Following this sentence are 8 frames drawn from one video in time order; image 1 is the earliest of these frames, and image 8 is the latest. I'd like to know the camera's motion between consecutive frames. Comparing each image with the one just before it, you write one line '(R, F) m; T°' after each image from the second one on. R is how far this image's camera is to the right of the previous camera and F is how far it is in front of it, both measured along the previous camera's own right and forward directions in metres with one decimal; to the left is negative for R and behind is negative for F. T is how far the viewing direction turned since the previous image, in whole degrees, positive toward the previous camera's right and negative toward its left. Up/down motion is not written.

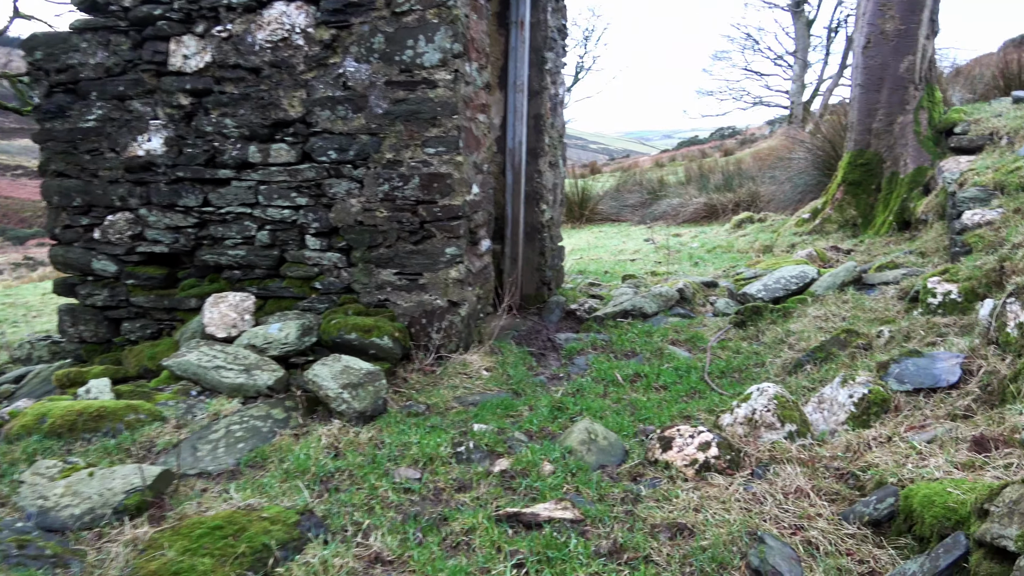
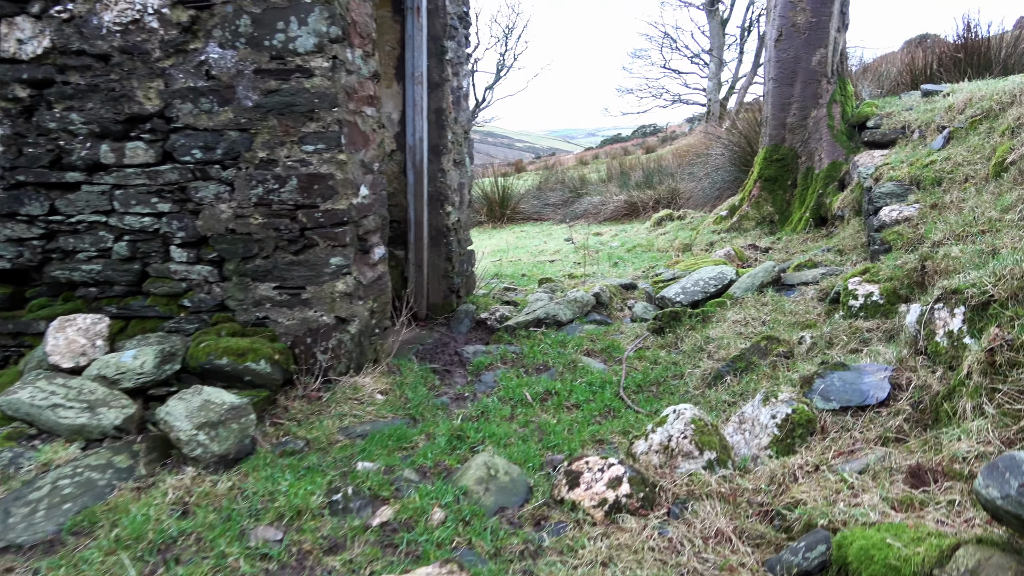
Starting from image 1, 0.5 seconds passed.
(+0.1, +0.3) m; +5°
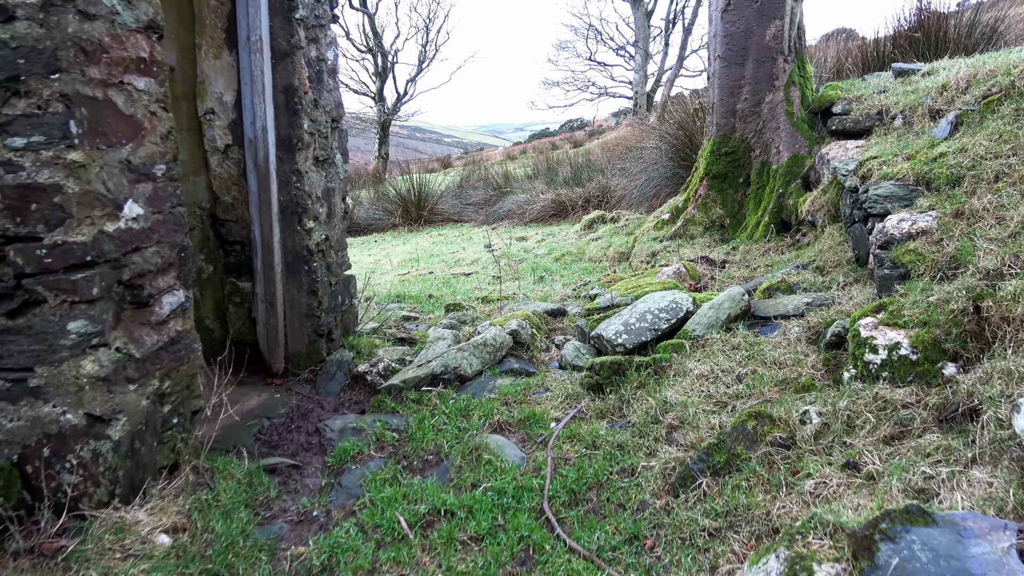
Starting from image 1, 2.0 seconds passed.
(+0.2, +1.1) m; +5°
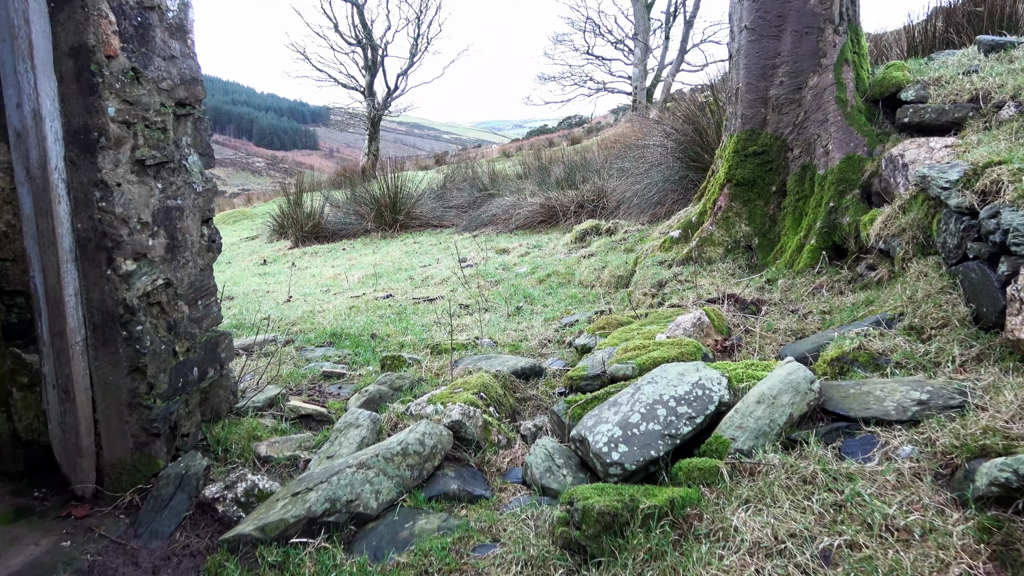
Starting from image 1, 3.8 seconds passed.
(+0.2, +1.2) m; 0°
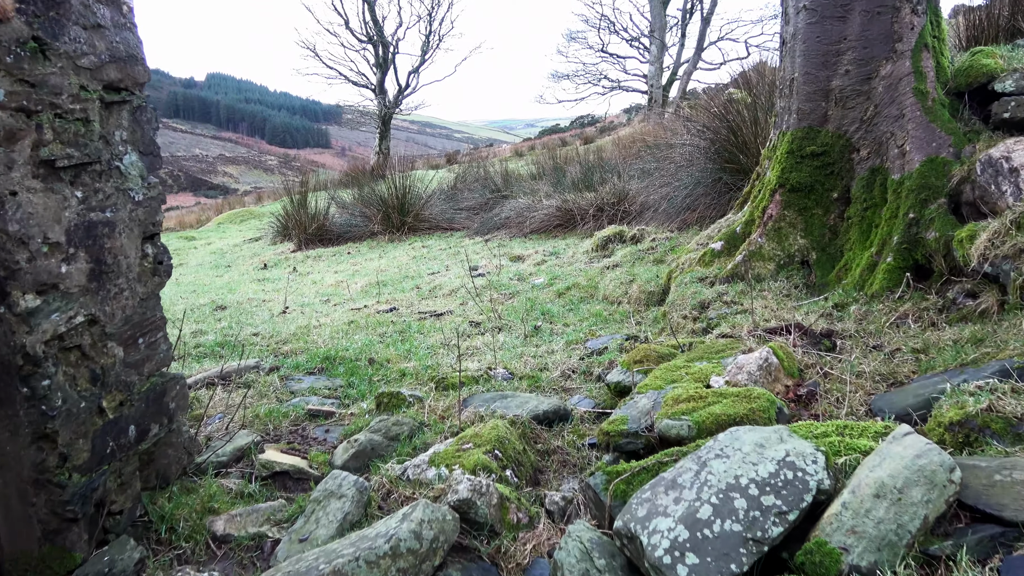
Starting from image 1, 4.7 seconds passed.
(0.0, +0.6) m; -1°
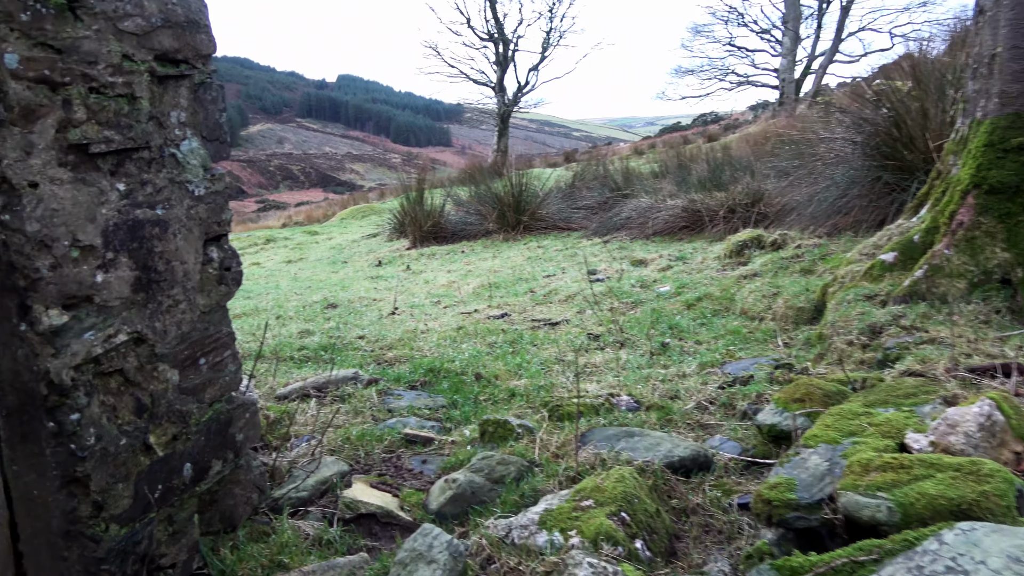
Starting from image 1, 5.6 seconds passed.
(-0.1, +0.4) m; -9°
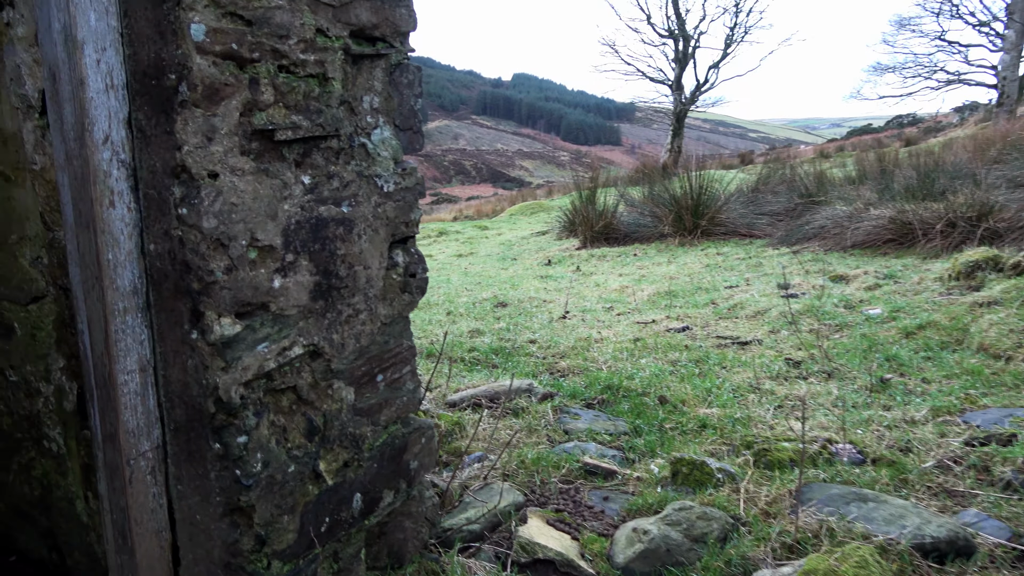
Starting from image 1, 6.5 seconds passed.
(-0.1, +0.3) m; -12°
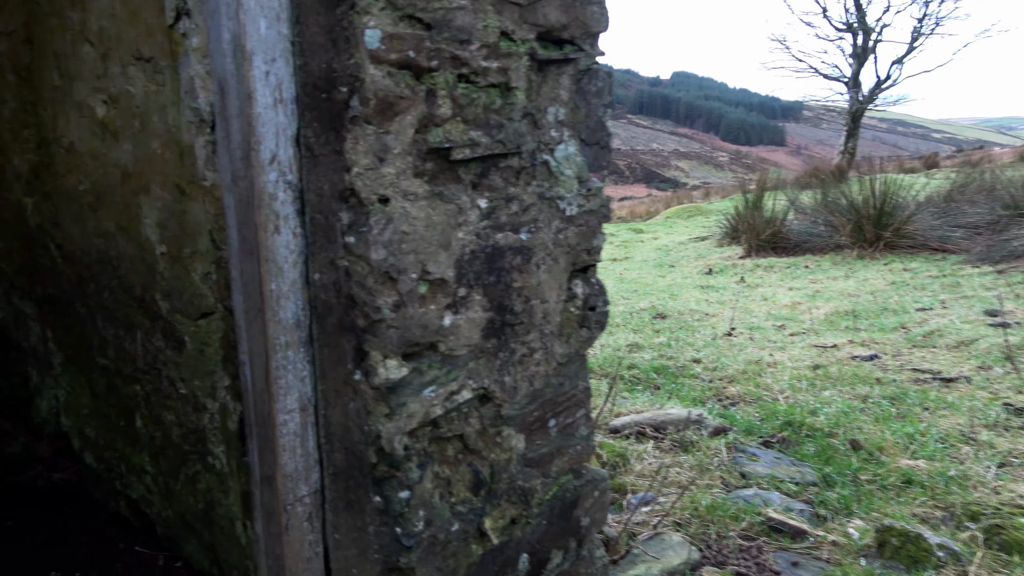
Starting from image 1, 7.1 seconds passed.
(-0.1, +0.2) m; -11°
